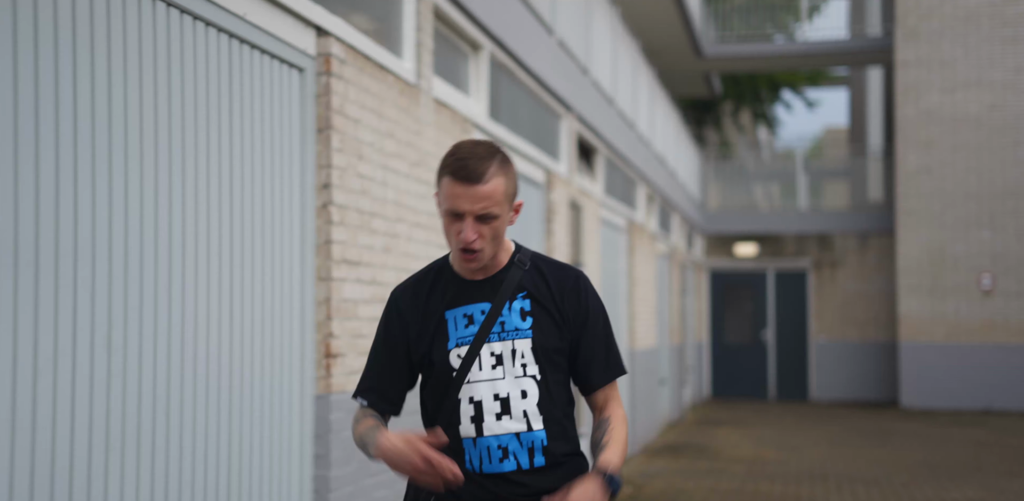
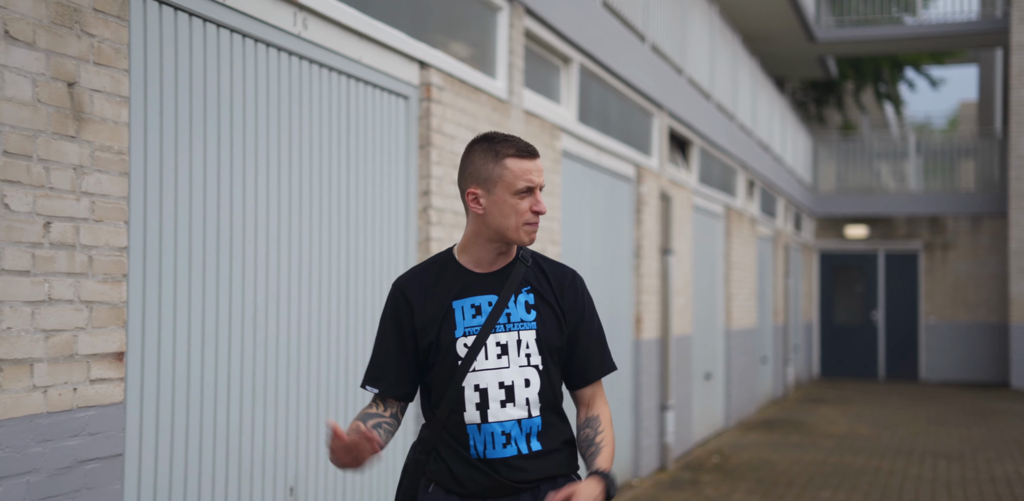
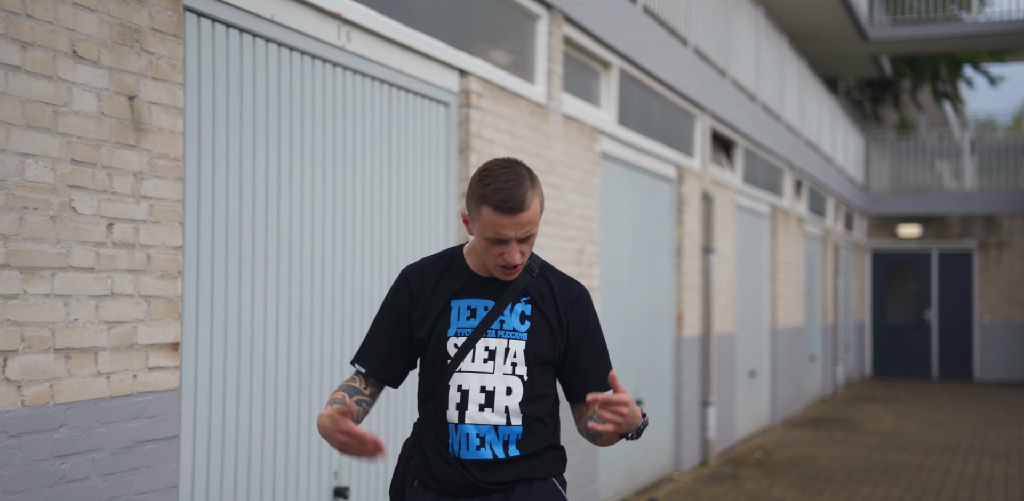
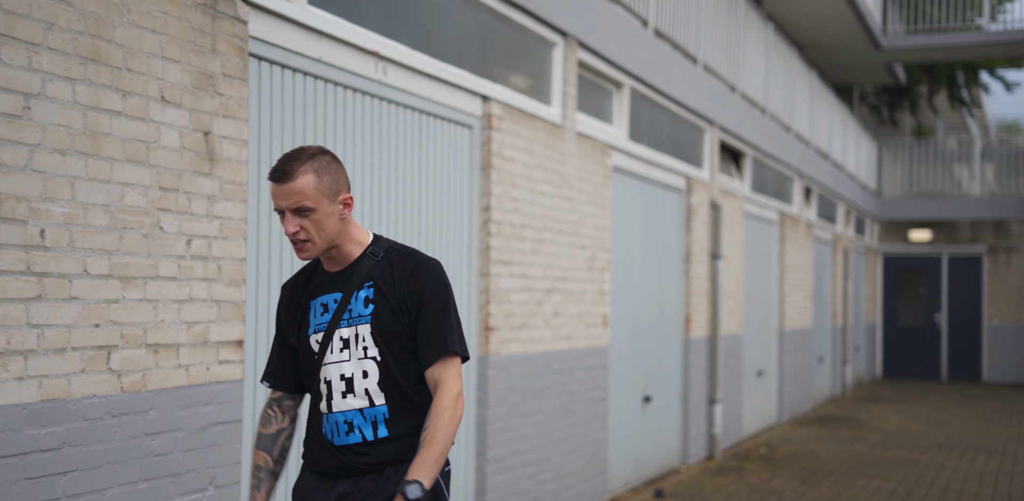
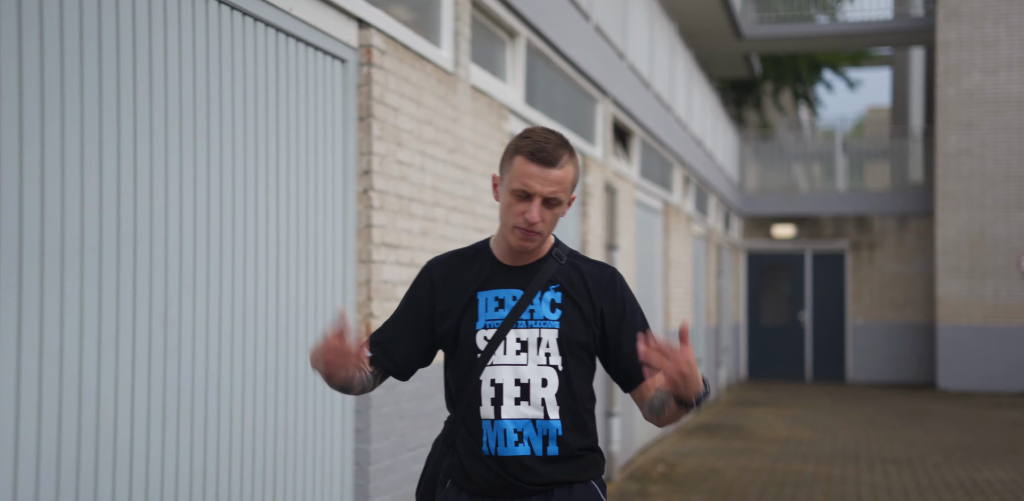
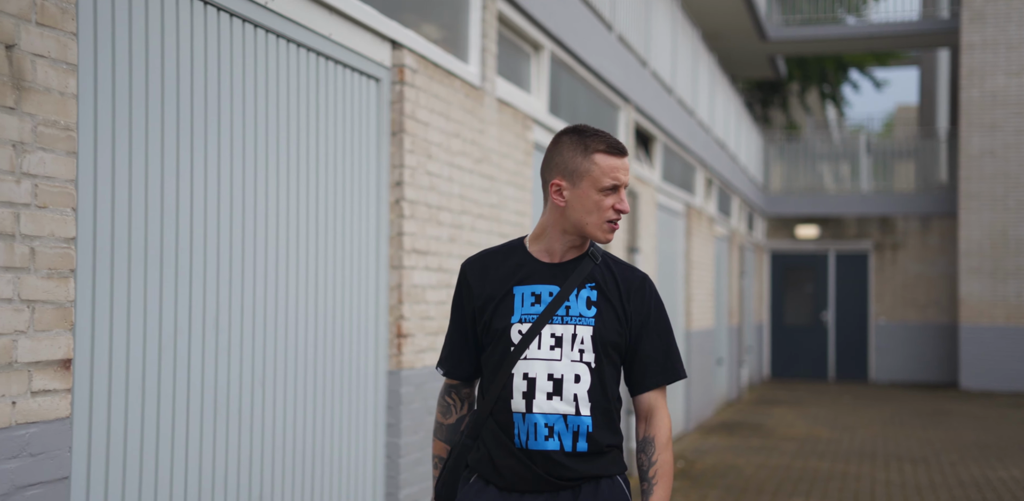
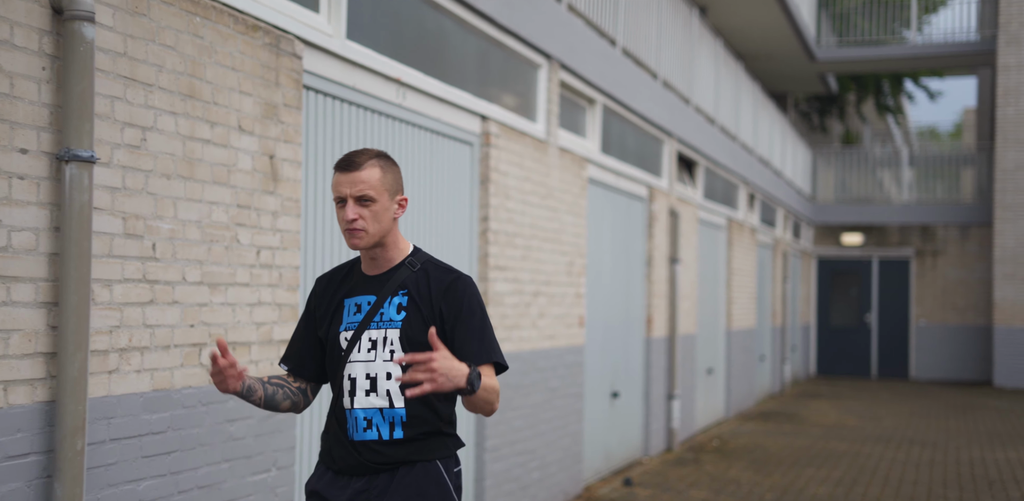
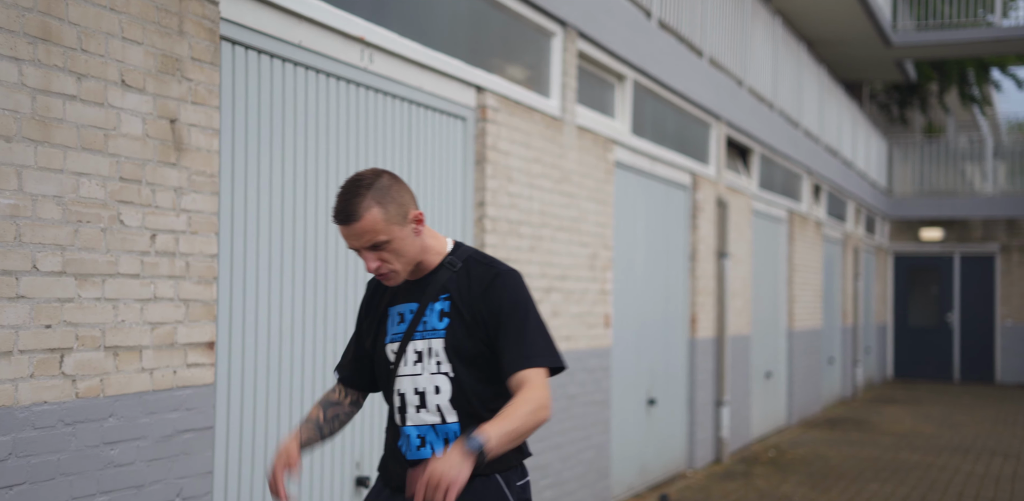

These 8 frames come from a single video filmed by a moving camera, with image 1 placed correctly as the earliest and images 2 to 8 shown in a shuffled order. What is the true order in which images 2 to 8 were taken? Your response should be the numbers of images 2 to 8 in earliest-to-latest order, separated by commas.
5, 6, 2, 3, 8, 4, 7
